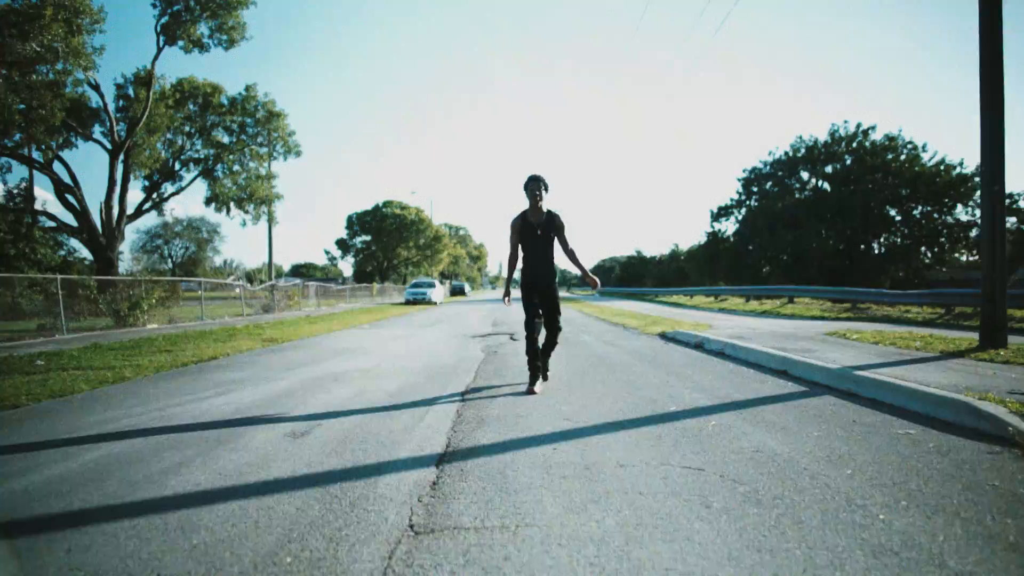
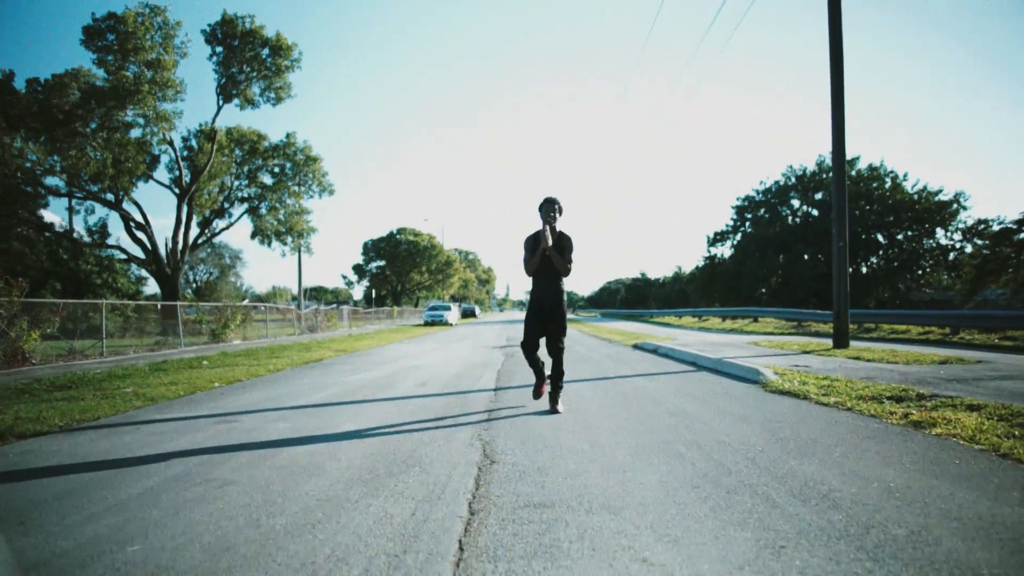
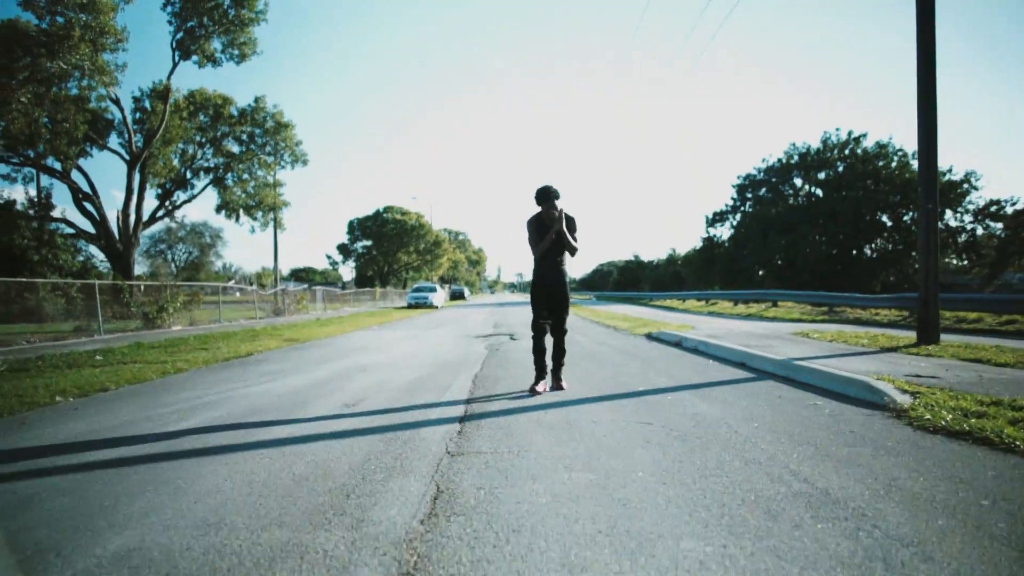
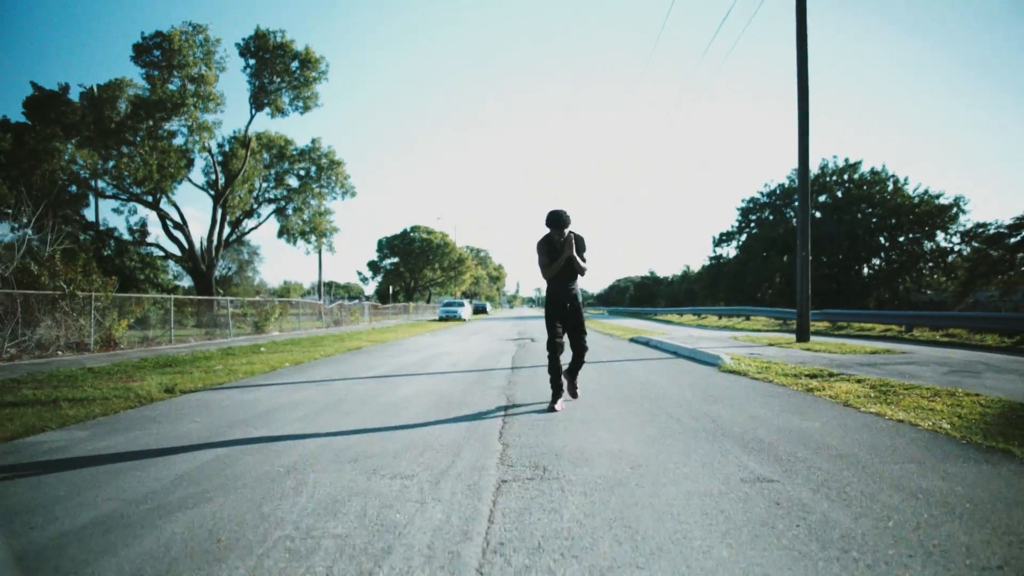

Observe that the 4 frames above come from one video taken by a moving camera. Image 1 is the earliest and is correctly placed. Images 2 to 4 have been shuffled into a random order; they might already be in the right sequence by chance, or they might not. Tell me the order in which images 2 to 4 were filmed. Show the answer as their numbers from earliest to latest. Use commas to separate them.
3, 2, 4
